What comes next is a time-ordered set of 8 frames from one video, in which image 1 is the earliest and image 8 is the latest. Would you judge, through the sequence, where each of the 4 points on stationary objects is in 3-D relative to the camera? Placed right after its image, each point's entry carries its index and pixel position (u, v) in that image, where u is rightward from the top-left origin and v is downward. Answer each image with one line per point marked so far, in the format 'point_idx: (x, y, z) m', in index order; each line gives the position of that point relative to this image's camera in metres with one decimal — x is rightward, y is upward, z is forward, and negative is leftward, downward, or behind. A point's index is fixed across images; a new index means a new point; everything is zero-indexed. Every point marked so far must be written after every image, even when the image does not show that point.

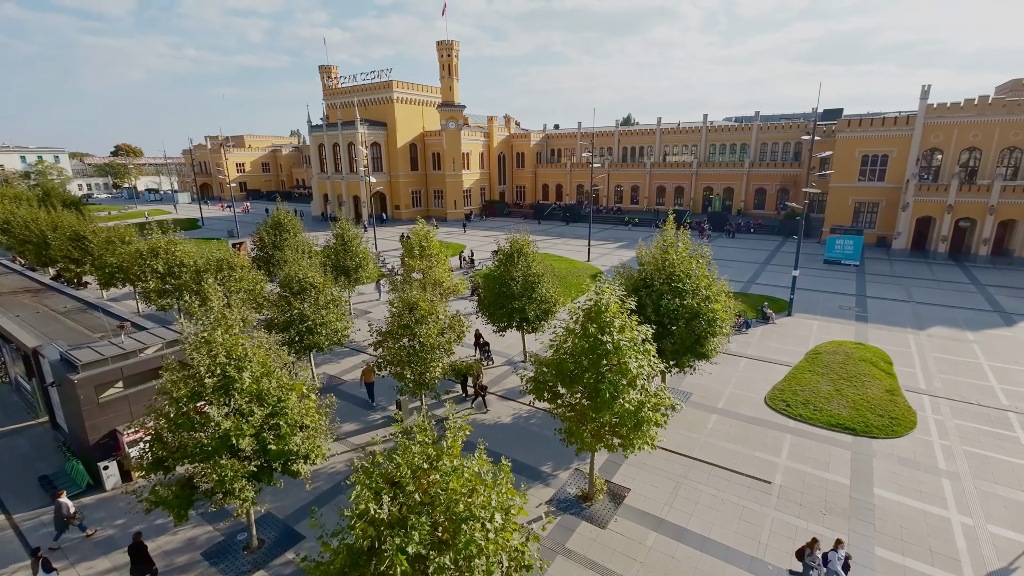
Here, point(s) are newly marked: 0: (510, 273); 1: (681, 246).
0: (-0.1, +0.5, +18.3) m
1: (+5.2, +1.3, +14.9) m
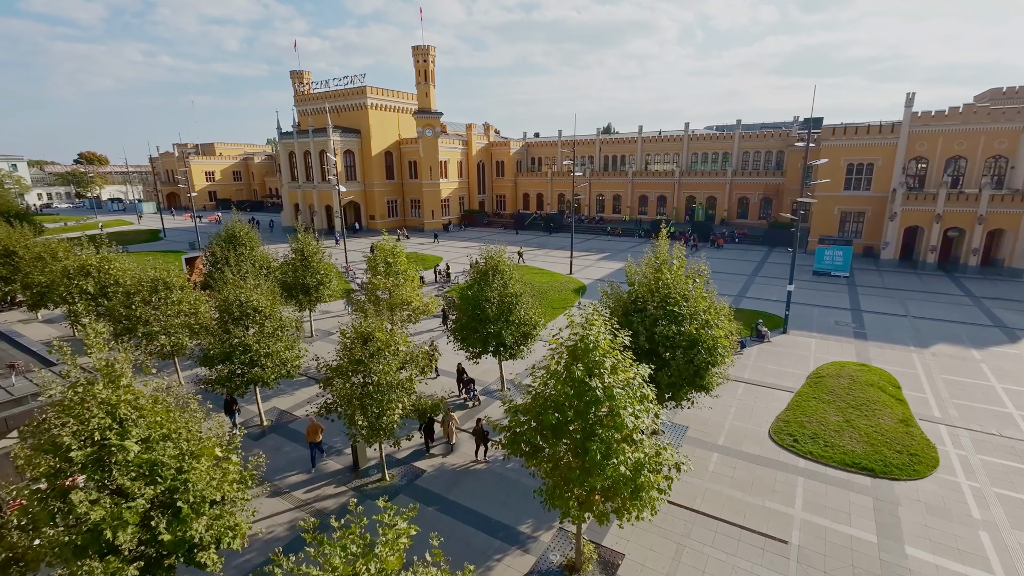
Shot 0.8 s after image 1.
0: (-0.9, -0.2, +16.3) m
1: (+4.5, +0.6, +13.2) m
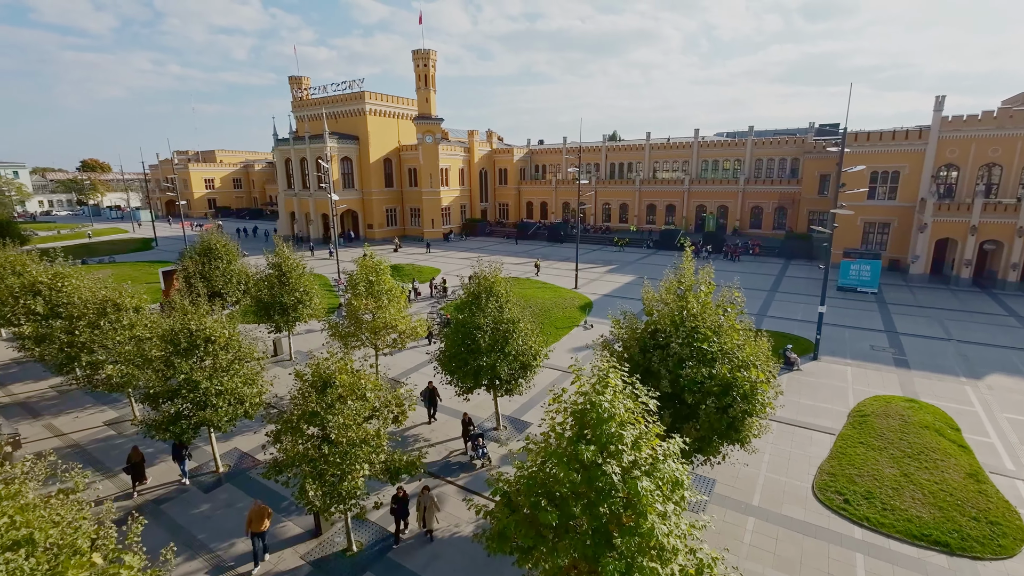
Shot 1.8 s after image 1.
0: (-1.0, -0.9, +14.1) m
1: (+4.3, -0.1, +10.9) m
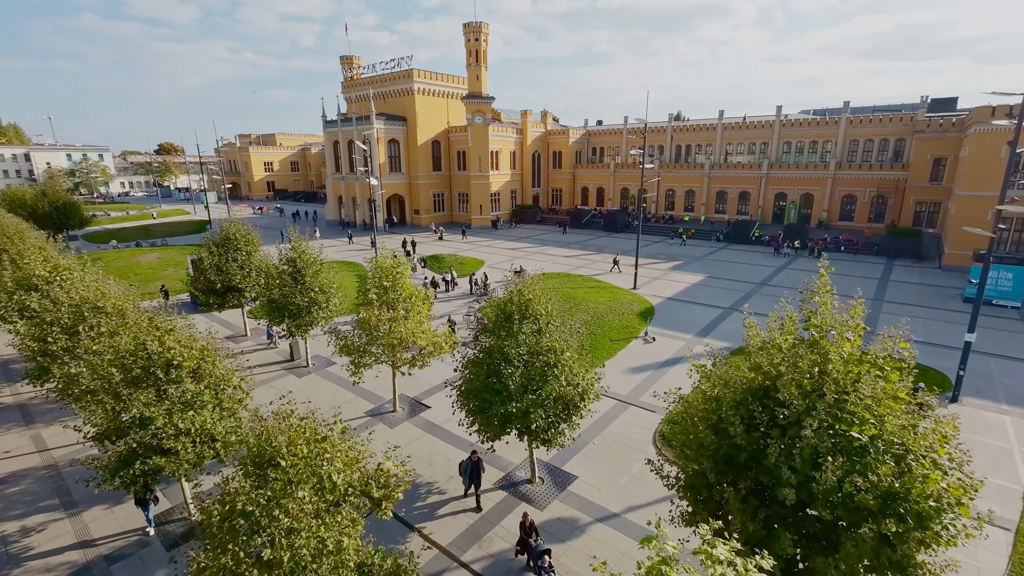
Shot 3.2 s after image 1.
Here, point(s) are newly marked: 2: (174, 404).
0: (-0.1, -1.4, +10.7) m
1: (+4.9, -0.7, +7.0) m
2: (-7.1, -2.4, +10.1) m
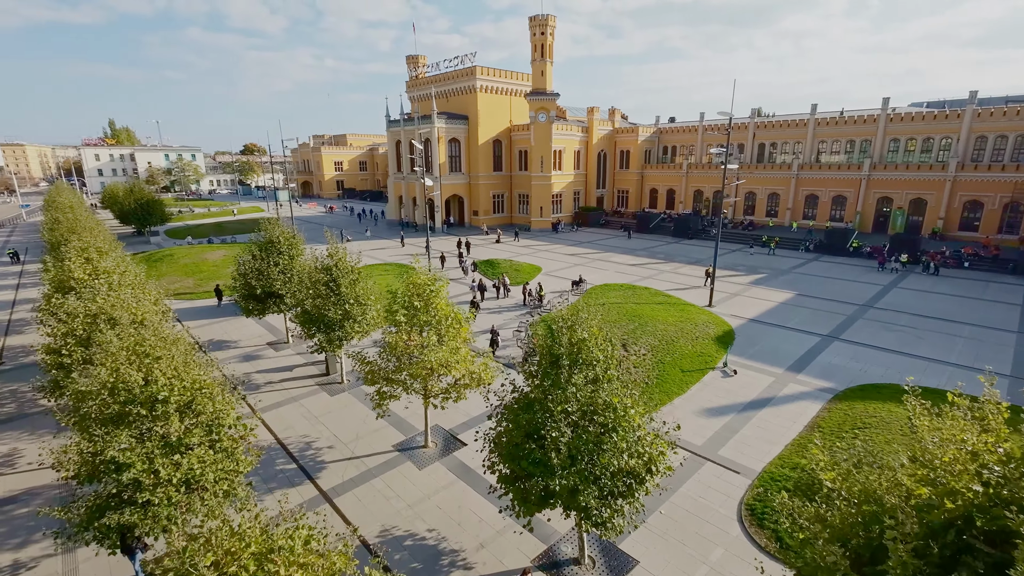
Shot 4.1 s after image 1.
0: (+0.7, -2.0, +8.3) m
1: (+5.2, -1.5, +3.9) m
2: (-6.4, -2.8, +8.6) m
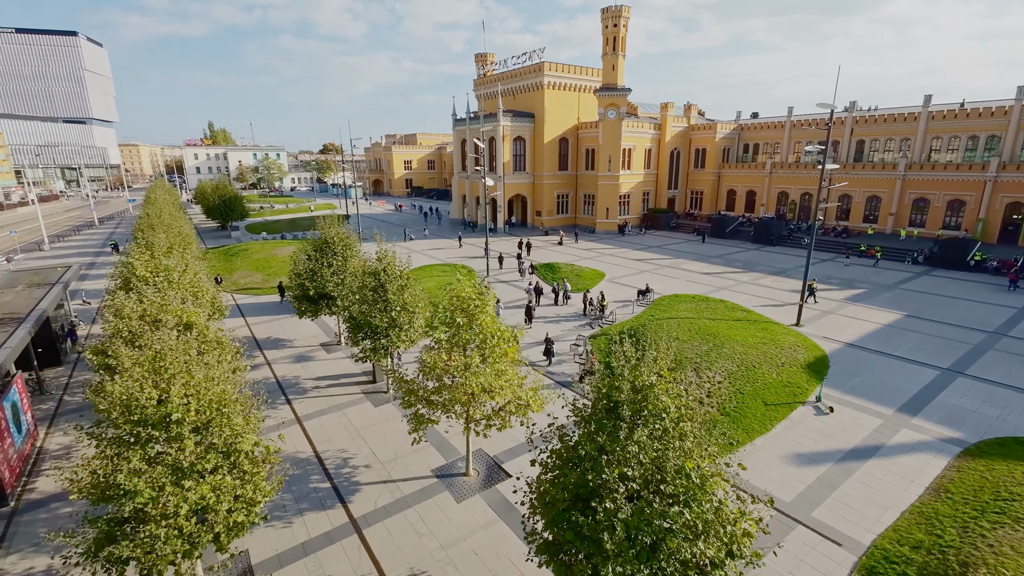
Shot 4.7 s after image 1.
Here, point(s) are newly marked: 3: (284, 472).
0: (+1.3, -2.4, +6.7) m
1: (+5.2, -2.1, +1.8) m
2: (-5.6, -3.0, +7.9) m
3: (-6.1, -4.9, +12.8) m
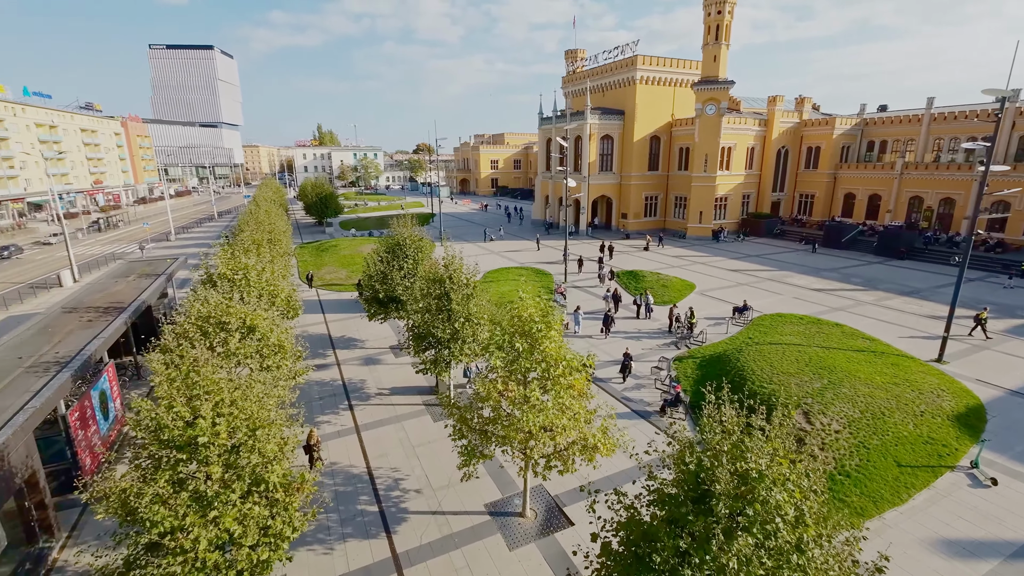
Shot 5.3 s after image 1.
0: (+1.8, -2.9, +4.9) m
1: (+4.9, -2.8, -0.6) m
2: (-4.8, -3.2, +7.3) m
3: (-4.5, -5.1, +12.2) m
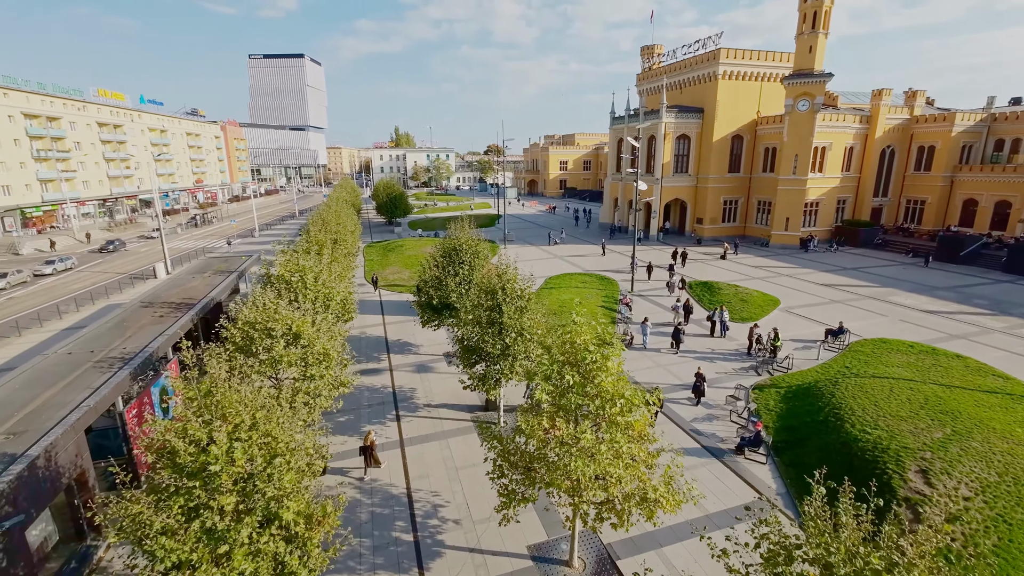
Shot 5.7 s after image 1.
0: (+2.0, -3.3, +3.5) m
1: (+4.2, -3.3, -2.4) m
2: (-4.3, -3.4, +6.7) m
3: (-3.4, -5.3, +11.6) m
